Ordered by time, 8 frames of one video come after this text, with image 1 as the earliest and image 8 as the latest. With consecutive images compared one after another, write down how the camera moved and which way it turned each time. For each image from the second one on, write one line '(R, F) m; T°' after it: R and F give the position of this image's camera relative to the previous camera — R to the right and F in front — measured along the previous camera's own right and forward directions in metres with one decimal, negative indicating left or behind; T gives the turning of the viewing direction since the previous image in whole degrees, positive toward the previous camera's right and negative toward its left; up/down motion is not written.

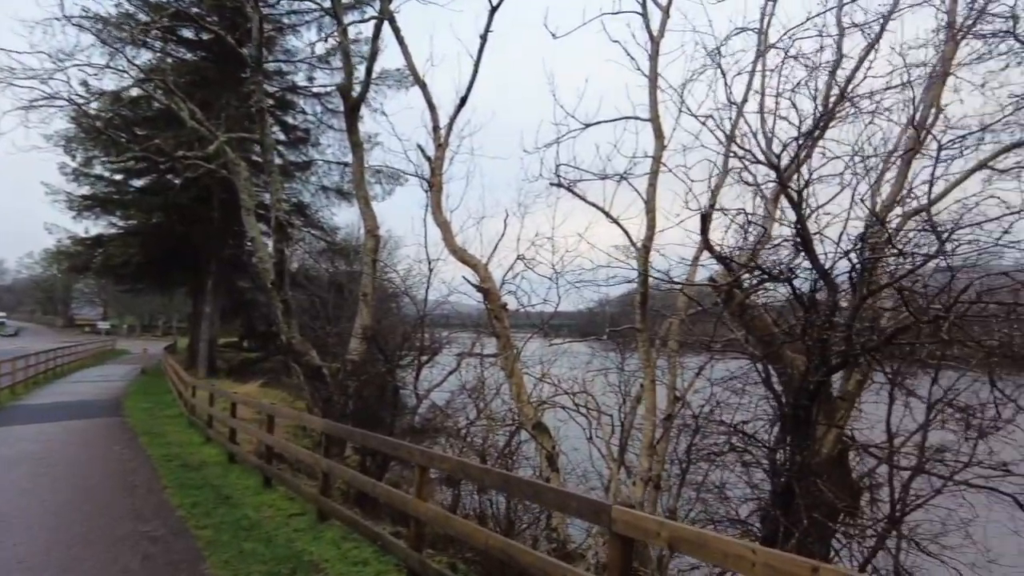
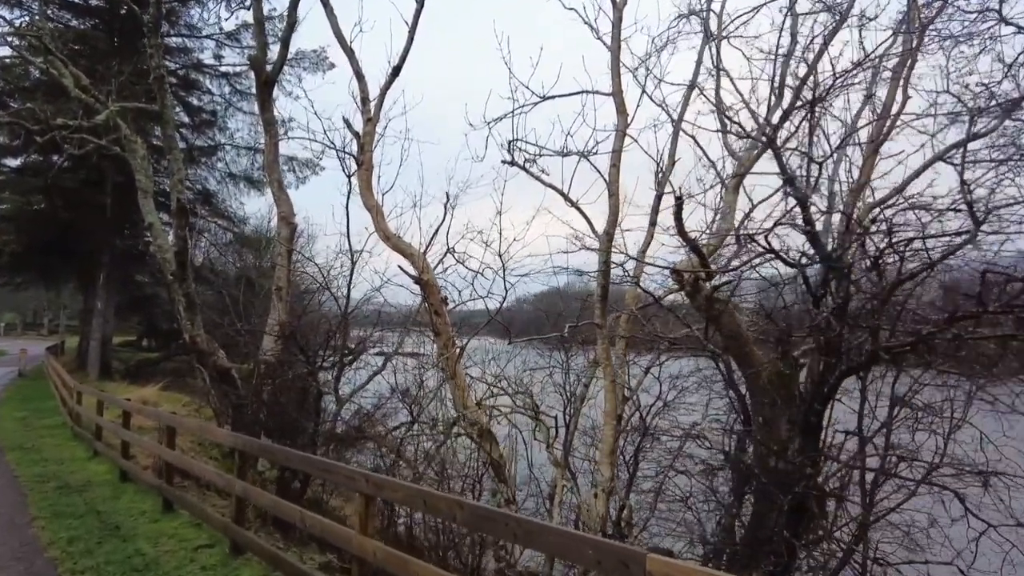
(-0.3, +0.8) m; +7°
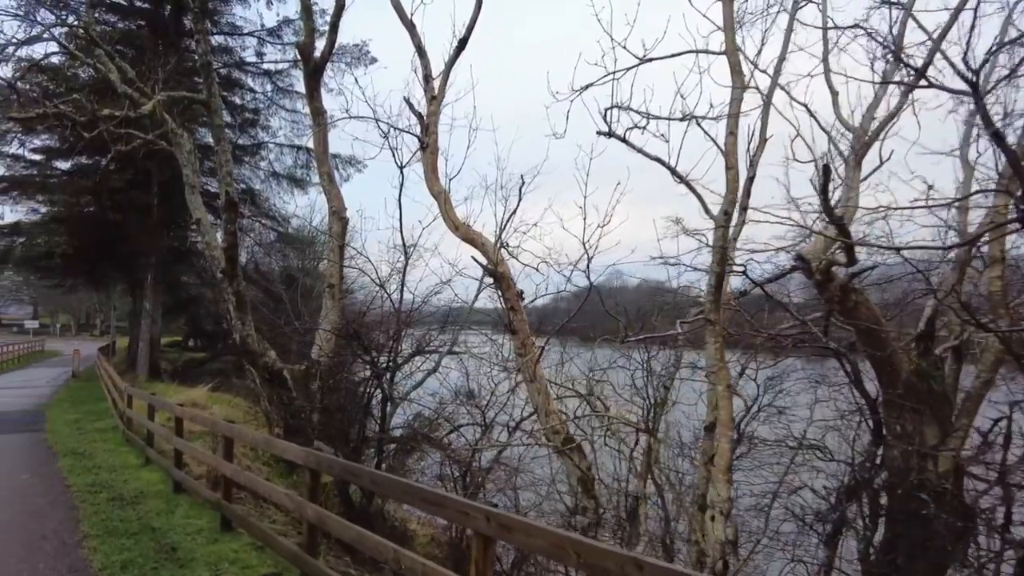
(-0.5, +0.8) m; -3°
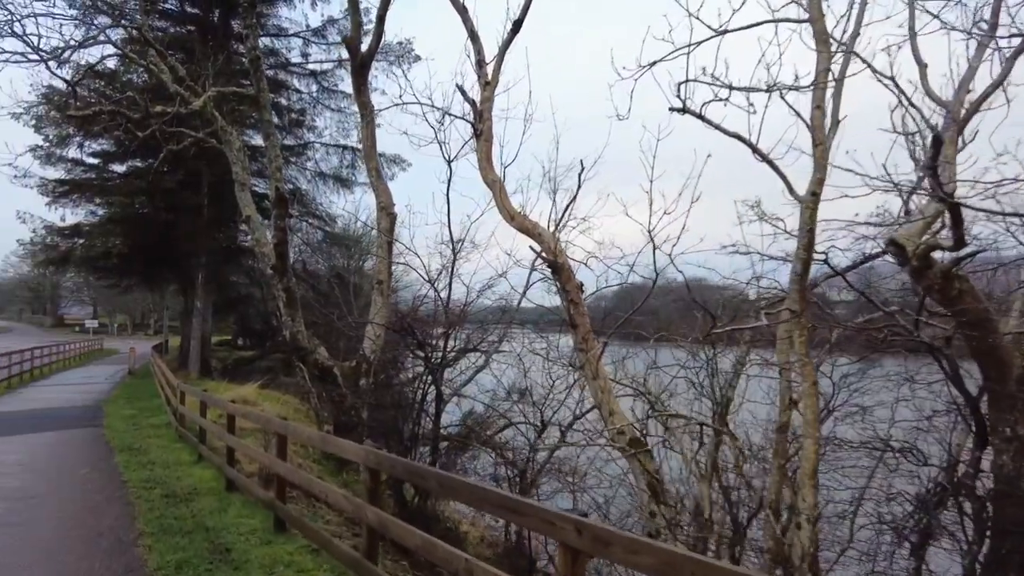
(-0.2, +0.3) m; -3°
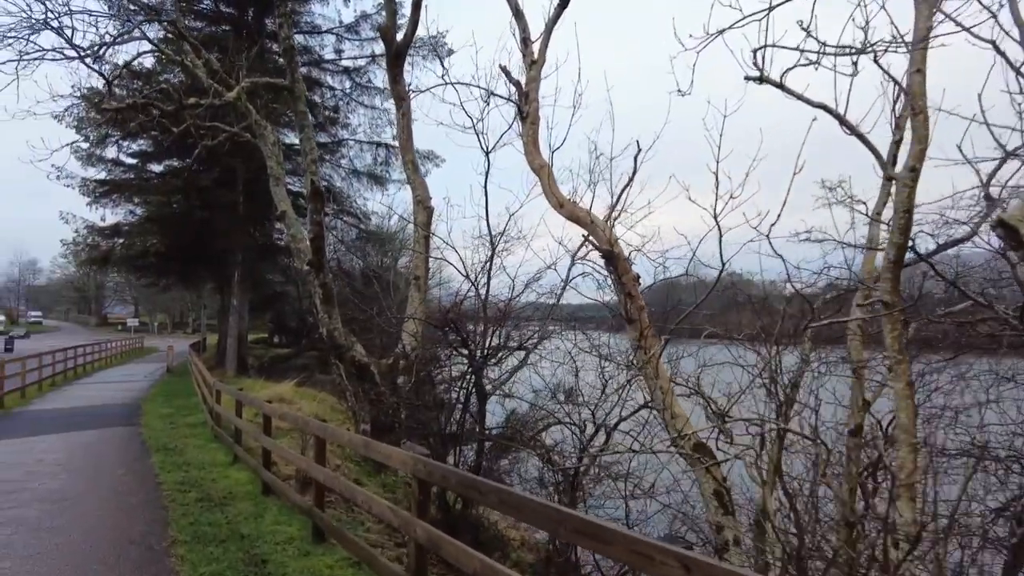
(-0.2, +0.4) m; -3°
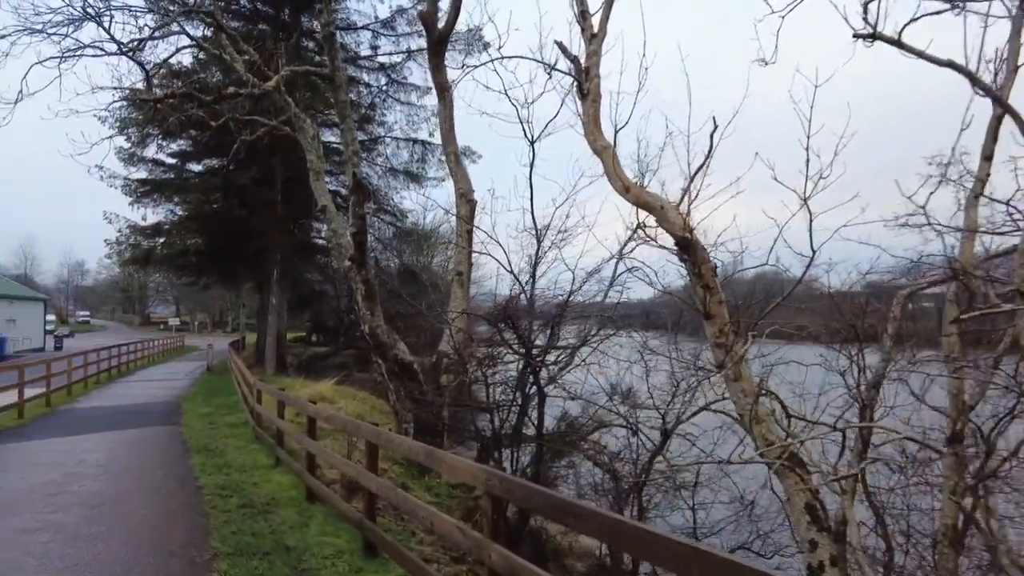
(-0.3, +0.5) m; -3°
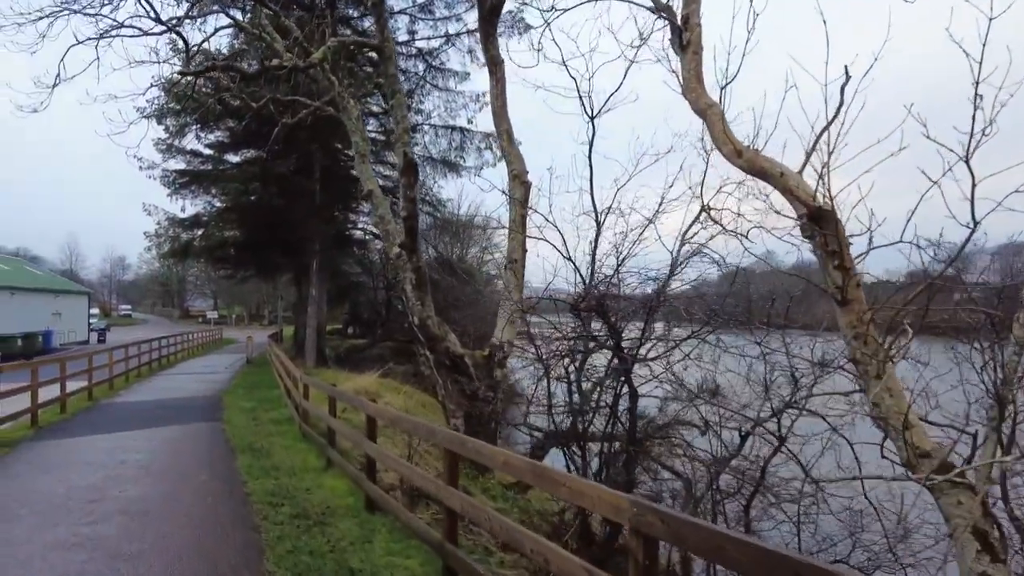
(-0.5, +0.8) m; -3°
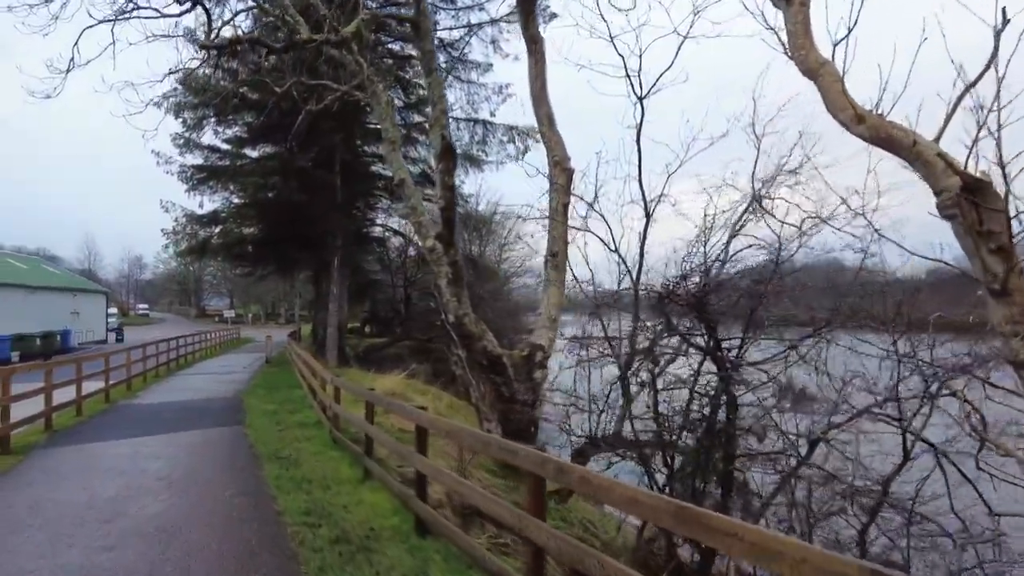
(-0.4, +0.7) m; -1°
